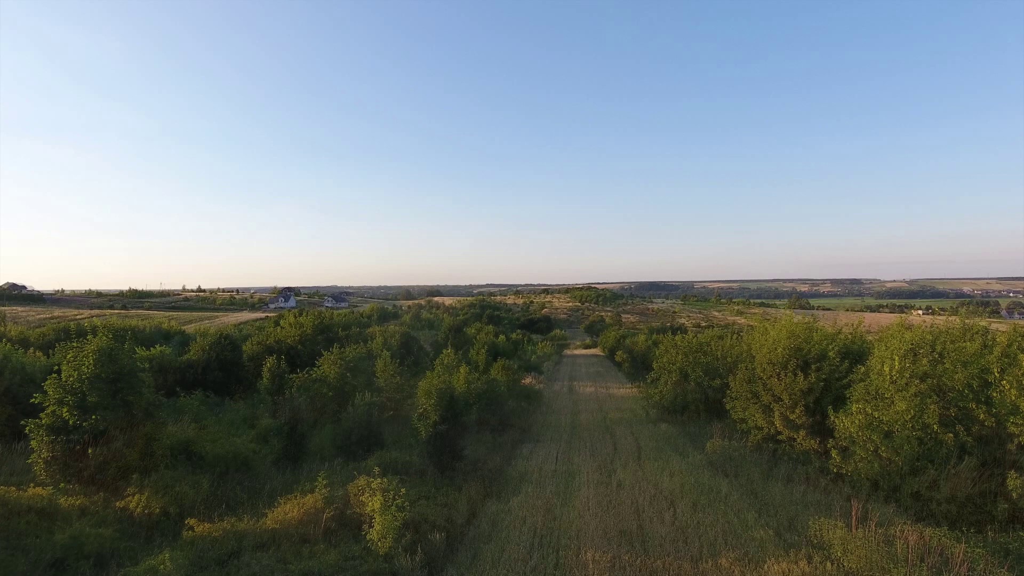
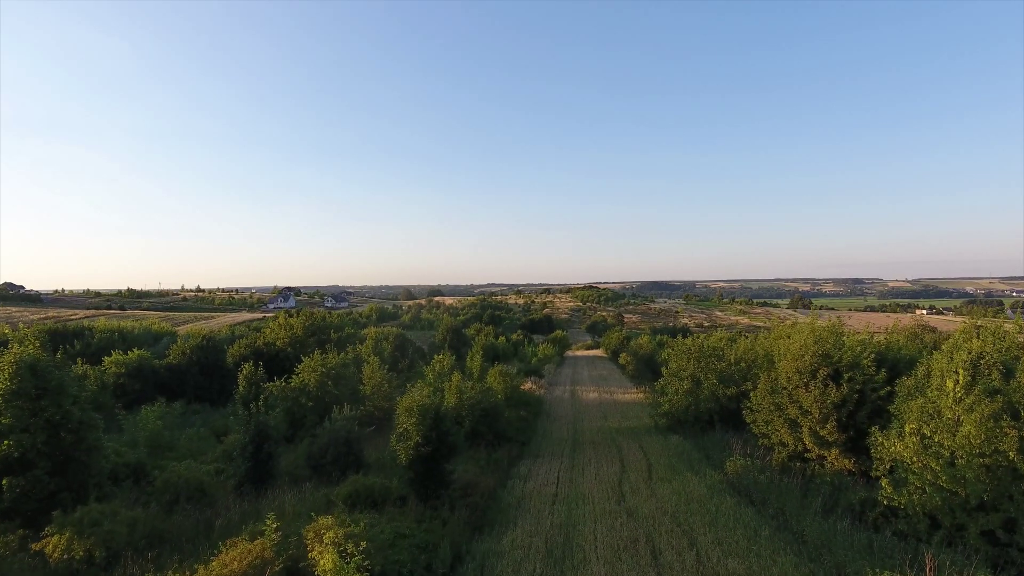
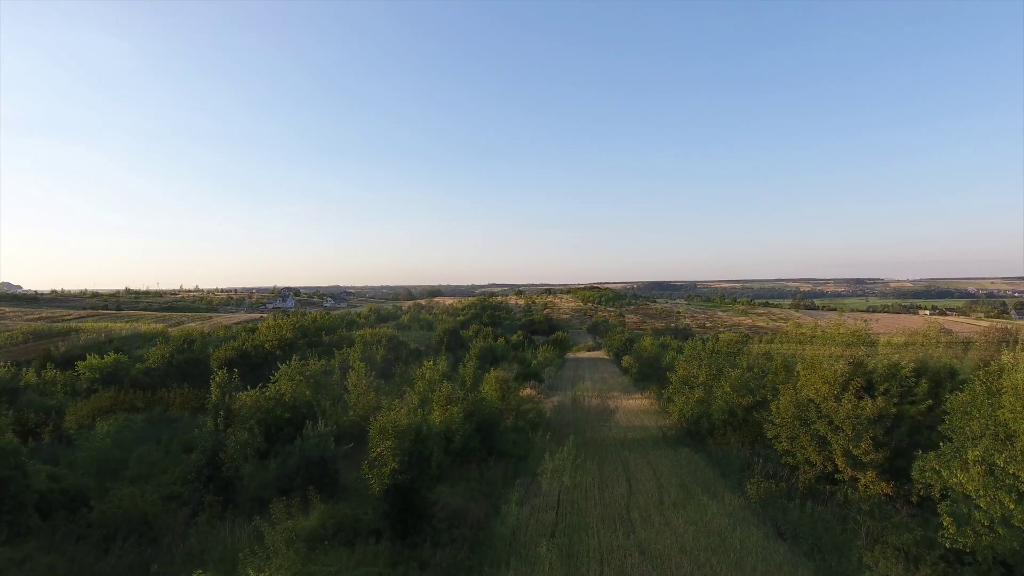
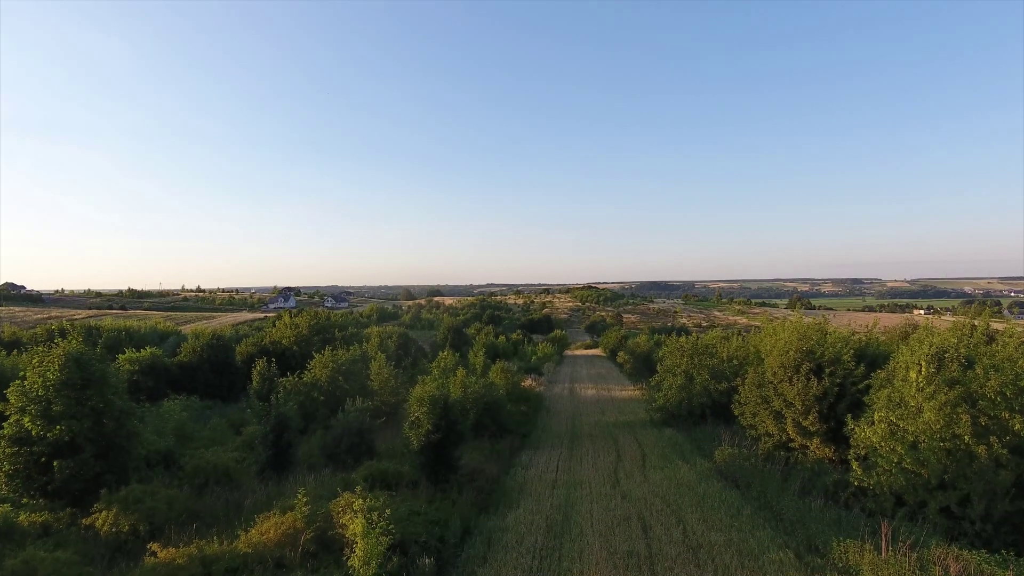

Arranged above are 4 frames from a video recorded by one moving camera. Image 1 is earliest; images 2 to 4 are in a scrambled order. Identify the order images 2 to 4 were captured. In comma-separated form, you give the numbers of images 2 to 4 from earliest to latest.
4, 2, 3
